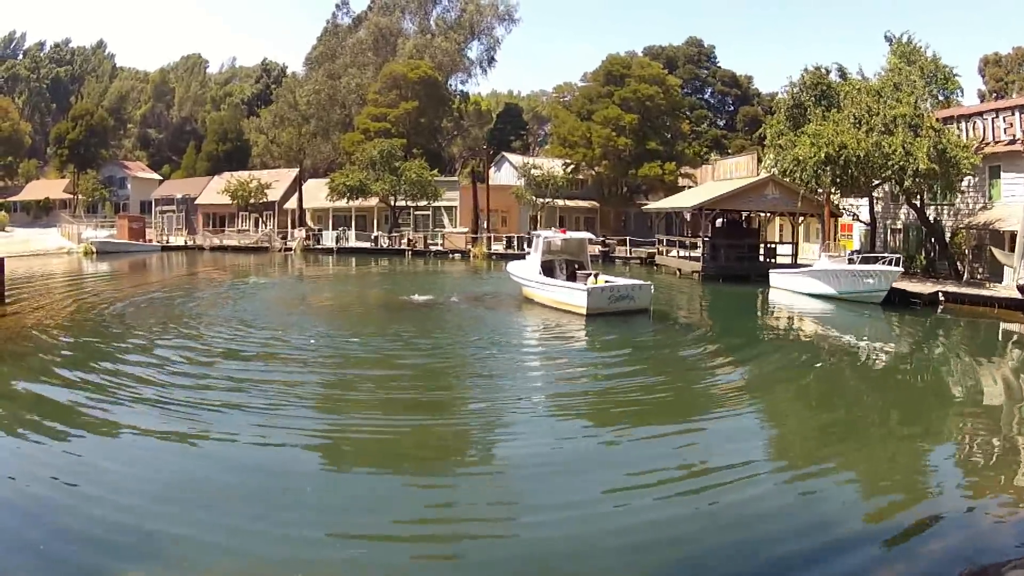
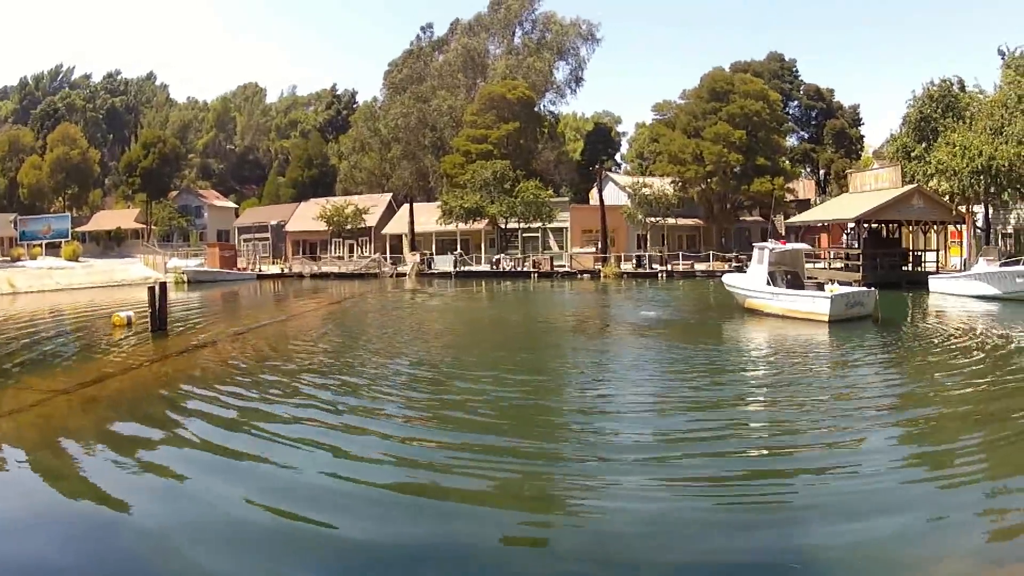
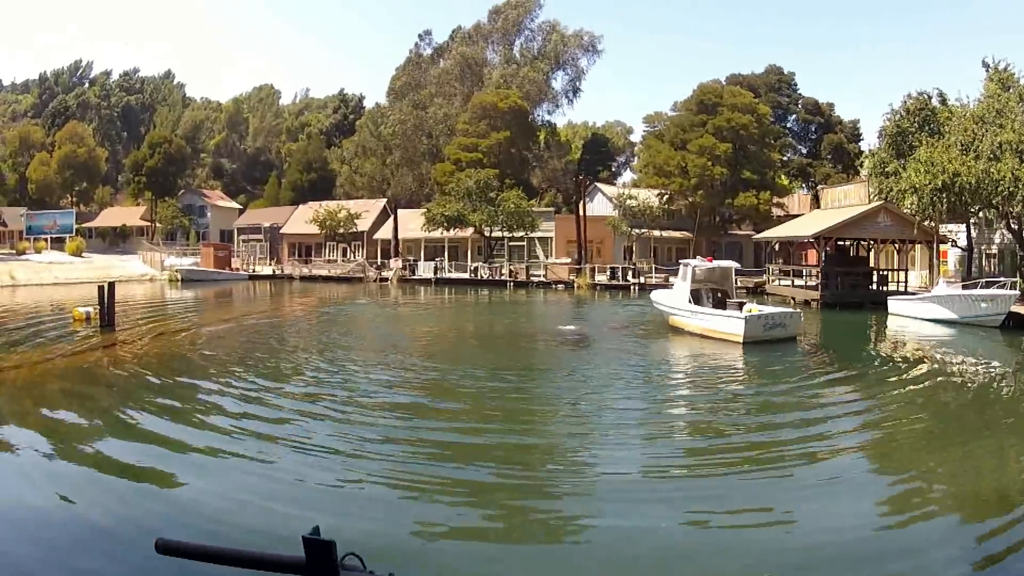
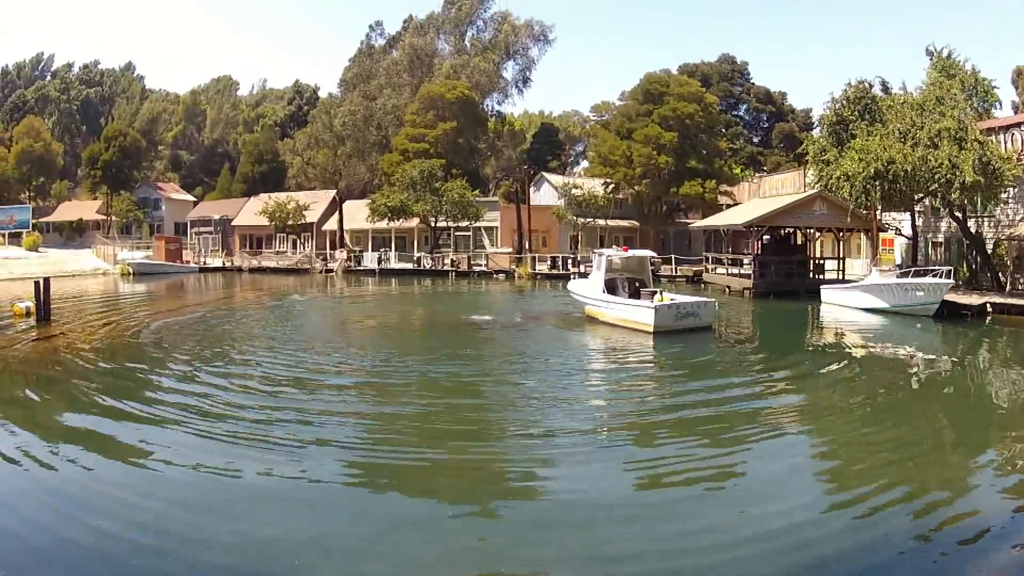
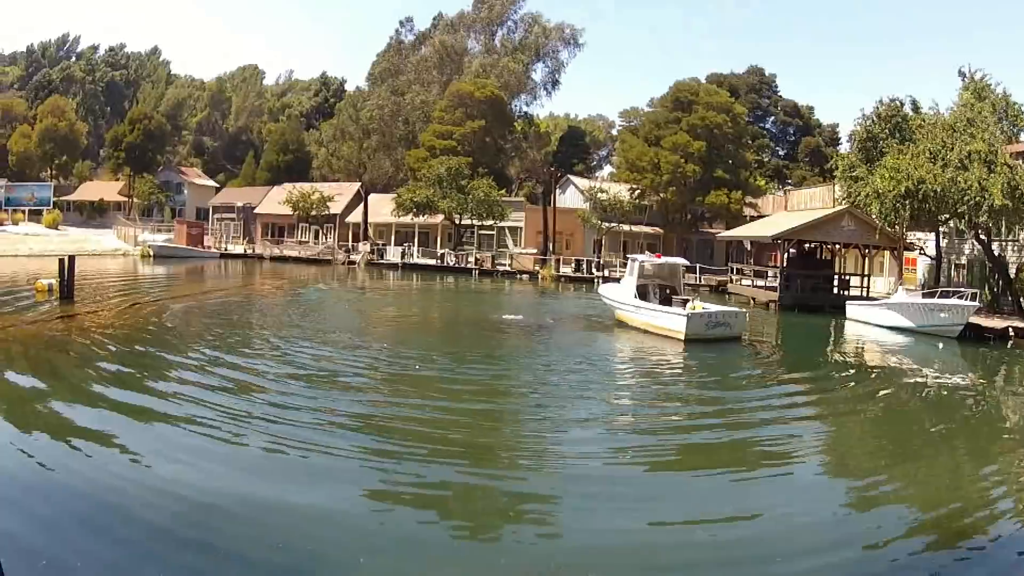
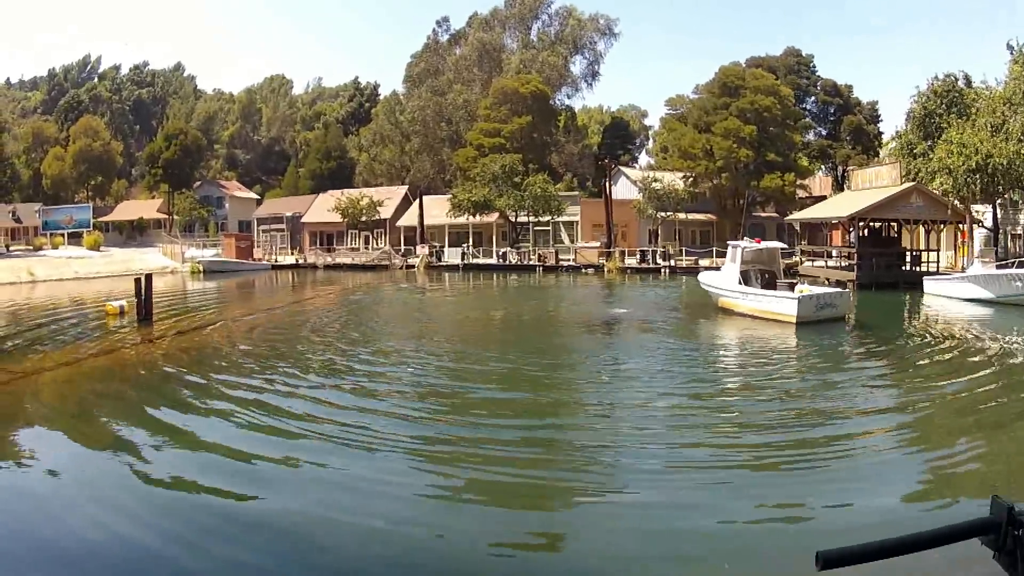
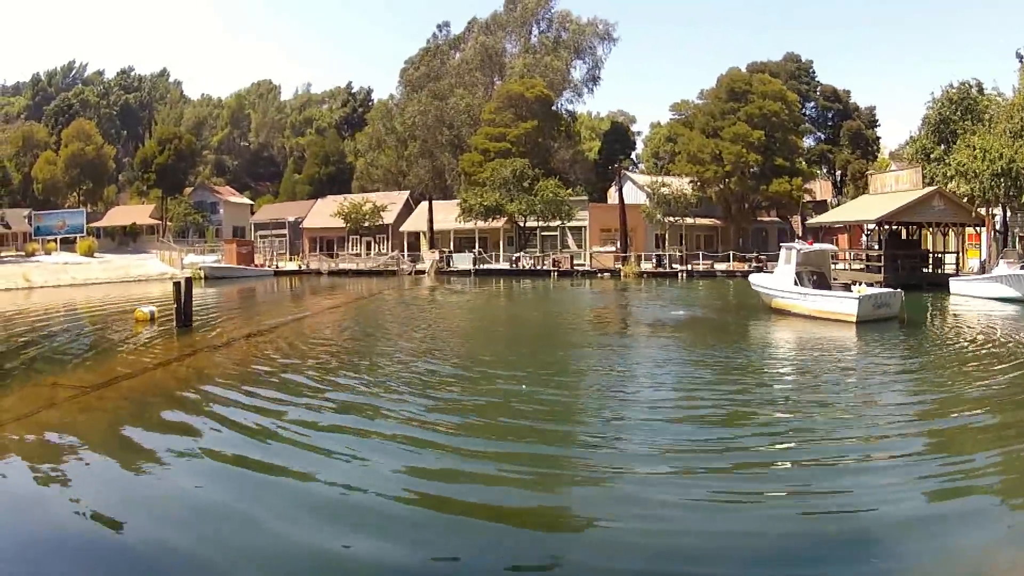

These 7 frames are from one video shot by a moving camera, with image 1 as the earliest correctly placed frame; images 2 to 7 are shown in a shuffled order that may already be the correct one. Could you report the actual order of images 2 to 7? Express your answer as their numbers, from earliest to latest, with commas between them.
4, 5, 3, 6, 2, 7
